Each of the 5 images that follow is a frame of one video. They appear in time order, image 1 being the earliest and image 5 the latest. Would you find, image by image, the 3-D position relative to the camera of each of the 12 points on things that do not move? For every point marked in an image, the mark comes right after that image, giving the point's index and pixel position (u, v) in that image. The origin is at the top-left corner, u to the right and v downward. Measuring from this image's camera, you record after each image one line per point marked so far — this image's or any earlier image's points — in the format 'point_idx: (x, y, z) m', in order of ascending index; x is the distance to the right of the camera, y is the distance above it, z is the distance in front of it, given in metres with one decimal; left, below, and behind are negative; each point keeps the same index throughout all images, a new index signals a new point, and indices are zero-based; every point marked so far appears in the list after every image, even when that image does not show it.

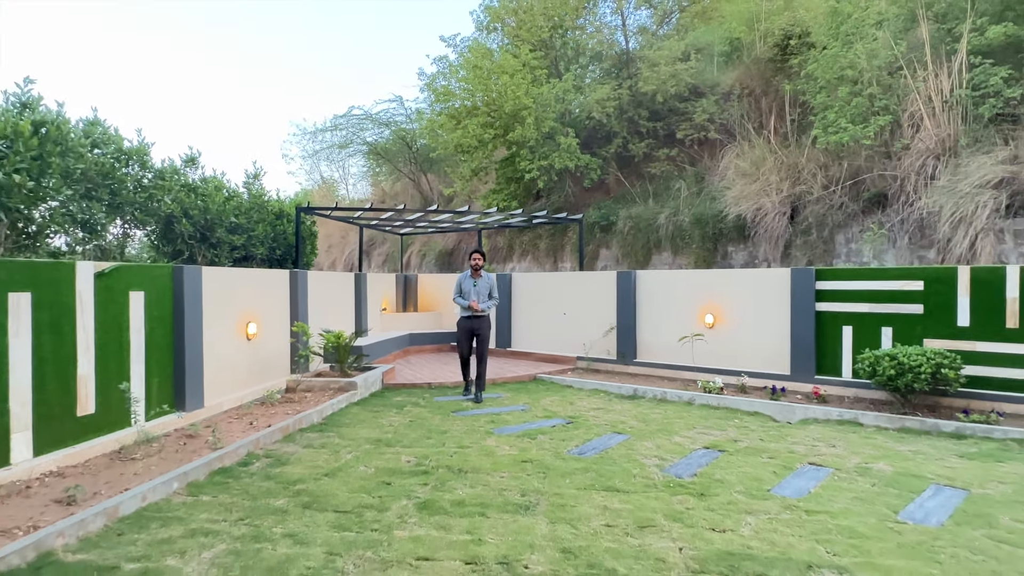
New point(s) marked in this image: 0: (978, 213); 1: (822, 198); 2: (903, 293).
0: (+8.0, +1.3, +10.0) m
1: (+6.8, +2.0, +12.7) m
2: (+4.4, -0.1, +6.5) m
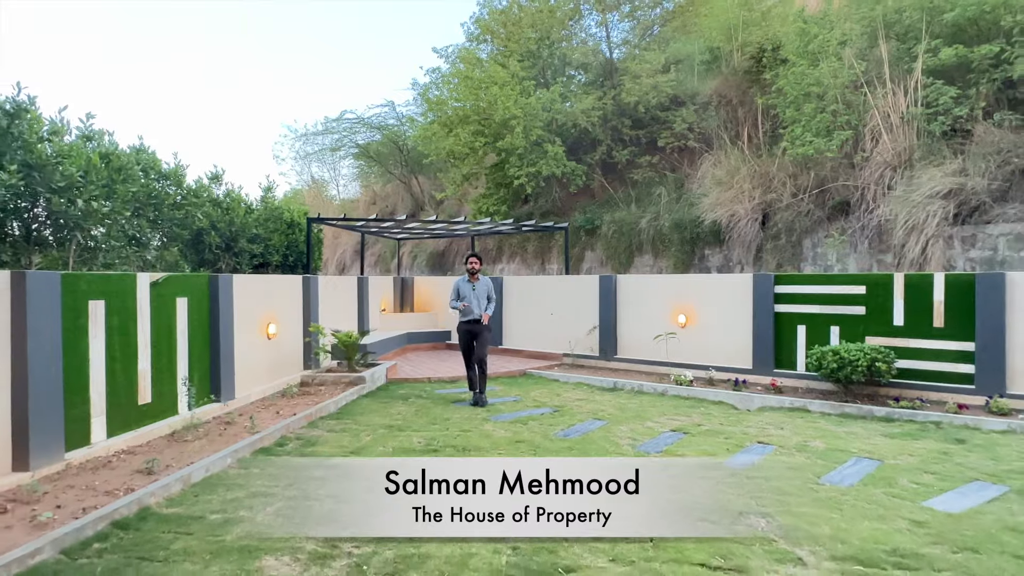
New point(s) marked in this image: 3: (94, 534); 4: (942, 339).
0: (+7.9, +1.3, +11.0) m
1: (+6.5, +1.9, +13.6) m
2: (+4.3, -0.1, +7.4) m
3: (-2.3, -1.4, +3.2) m
4: (+5.0, -0.6, +6.8) m
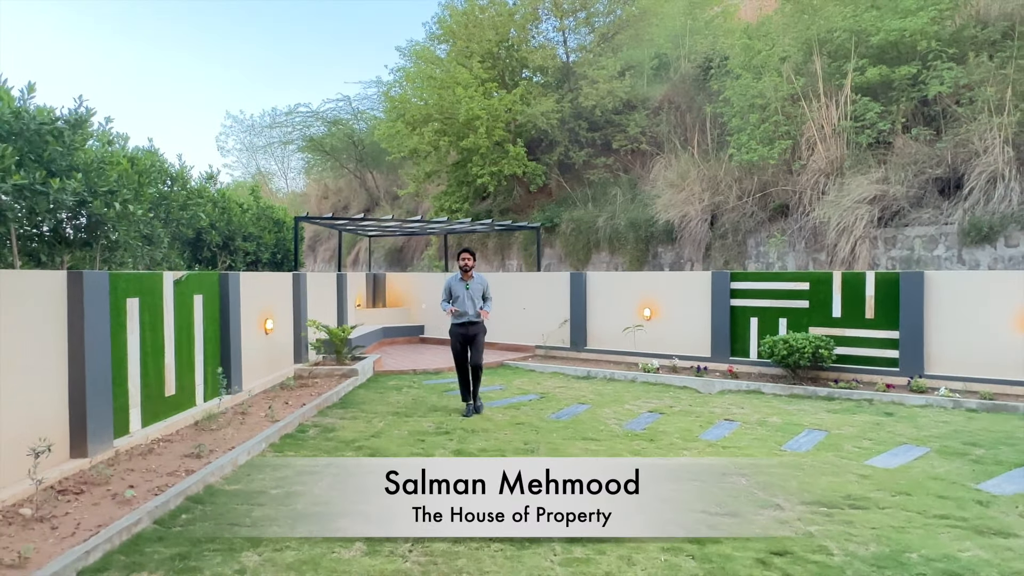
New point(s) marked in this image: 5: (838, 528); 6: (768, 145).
0: (+7.3, +1.4, +12.3) m
1: (+5.7, +2.0, +14.8) m
2: (+4.1, -0.1, +8.4) m
3: (-2.1, -1.4, +3.6) m
4: (+4.9, -0.5, +7.8) m
5: (+2.0, -1.4, +3.5) m
6: (+6.2, +3.5, +14.1) m
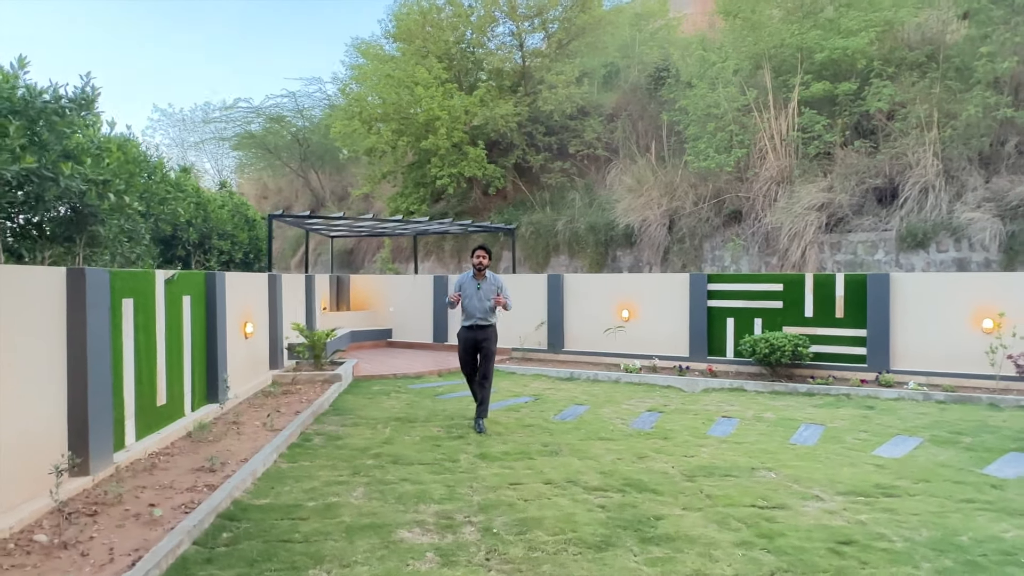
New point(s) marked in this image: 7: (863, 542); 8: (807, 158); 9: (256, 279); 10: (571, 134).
0: (+6.6, +1.3, +13.0) m
1: (+4.8, +2.0, +15.3) m
2: (+3.9, -0.1, +8.8) m
3: (-1.7, -1.4, +3.3) m
4: (+4.7, -0.6, +8.3) m
5: (+2.3, -1.4, +3.7) m
6: (+5.3, +3.4, +14.6) m
7: (+2.0, -1.4, +3.3) m
8: (+7.0, +3.1, +13.8) m
9: (-3.3, +0.1, +7.4) m
10: (+2.0, +5.0, +19.0) m
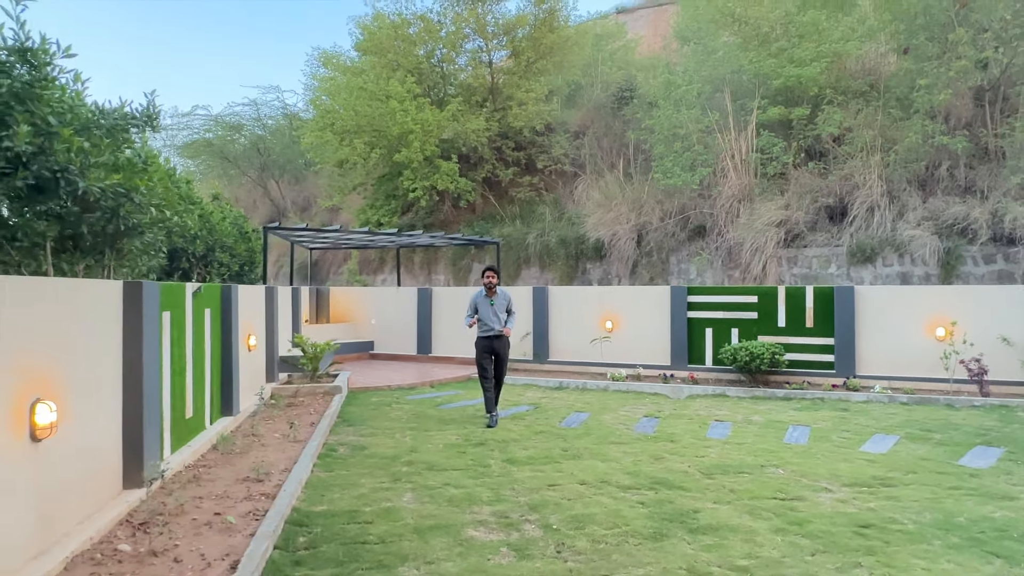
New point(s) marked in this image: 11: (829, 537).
0: (+6.1, +1.0, +13.9) m
1: (+4.1, +1.7, +16.0) m
2: (+3.8, -0.3, +9.3) m
3: (-1.3, -1.4, +3.4) m
4: (+4.6, -0.7, +8.9) m
5: (+2.7, -1.5, +4.1) m
6: (+4.7, +3.1, +15.4) m
7: (+2.3, -1.5, +3.7) m
8: (+6.4, +2.8, +14.7) m
9: (-3.3, -0.1, +7.4) m
10: (+1.0, +4.6, +19.5) m
11: (+1.9, -1.5, +3.5) m
